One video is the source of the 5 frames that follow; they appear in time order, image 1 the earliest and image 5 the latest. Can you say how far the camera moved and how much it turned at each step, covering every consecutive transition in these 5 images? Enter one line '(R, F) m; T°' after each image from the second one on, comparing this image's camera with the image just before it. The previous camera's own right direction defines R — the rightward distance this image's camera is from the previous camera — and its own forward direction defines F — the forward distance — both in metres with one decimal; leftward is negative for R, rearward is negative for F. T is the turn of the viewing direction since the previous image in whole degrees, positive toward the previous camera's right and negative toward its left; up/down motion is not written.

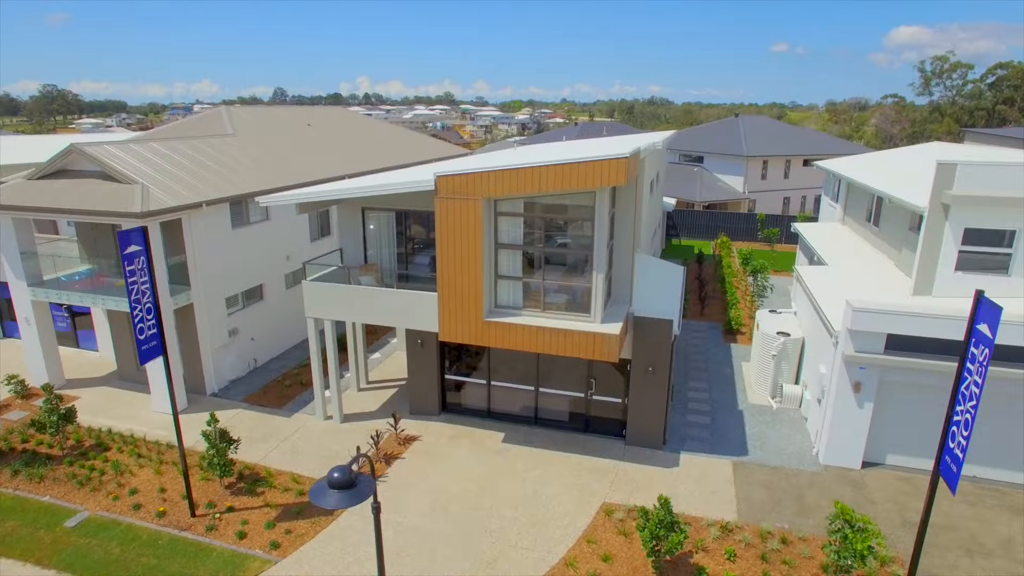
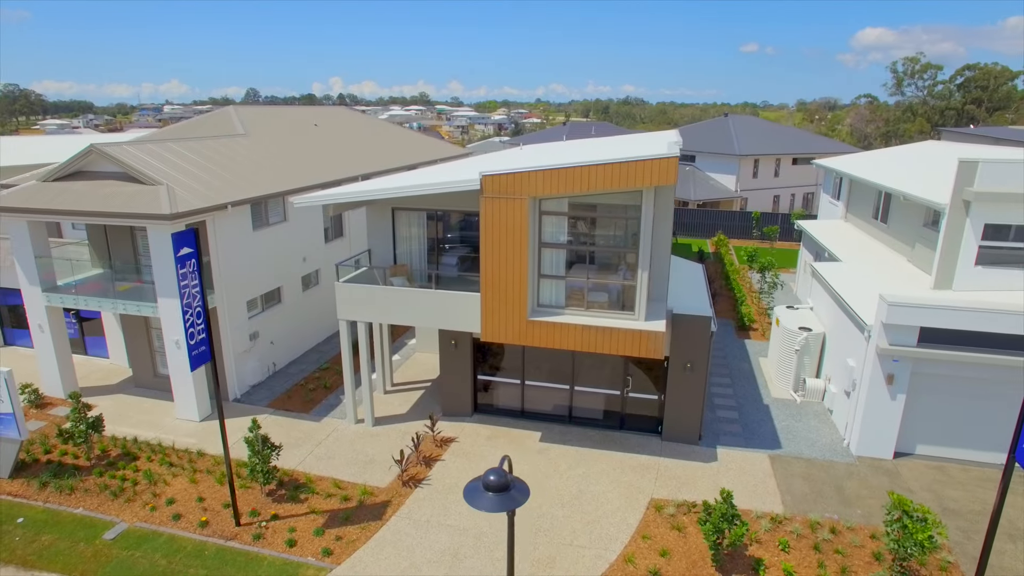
(-1.3, 0.0) m; +2°
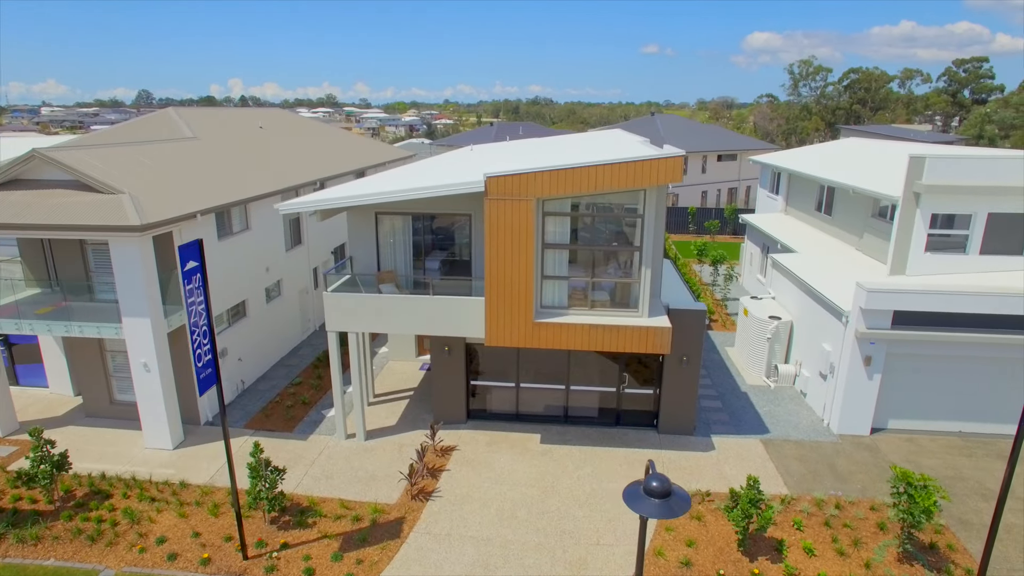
(-1.7, +0.3) m; +8°
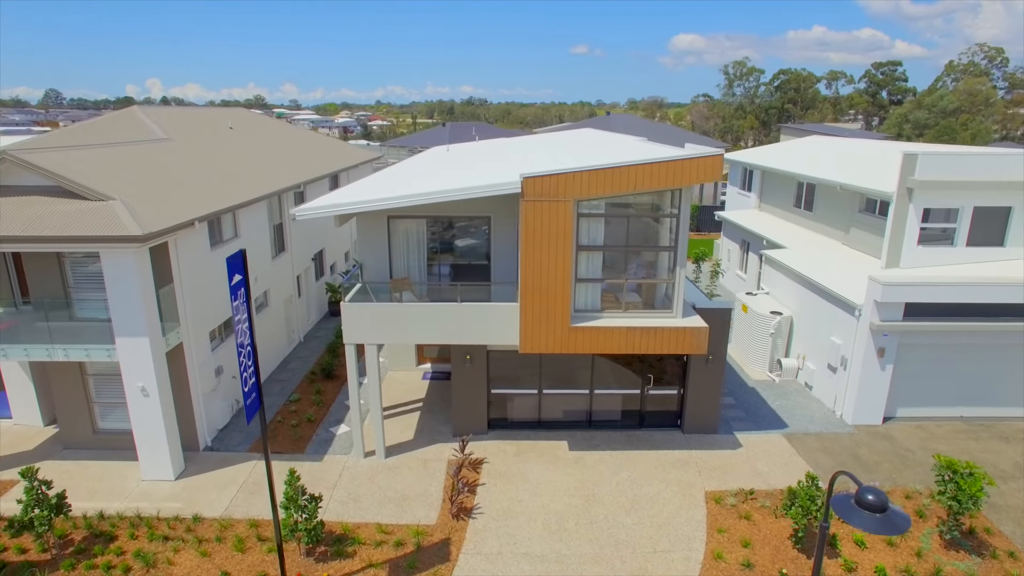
(-1.8, +0.5) m; +6°
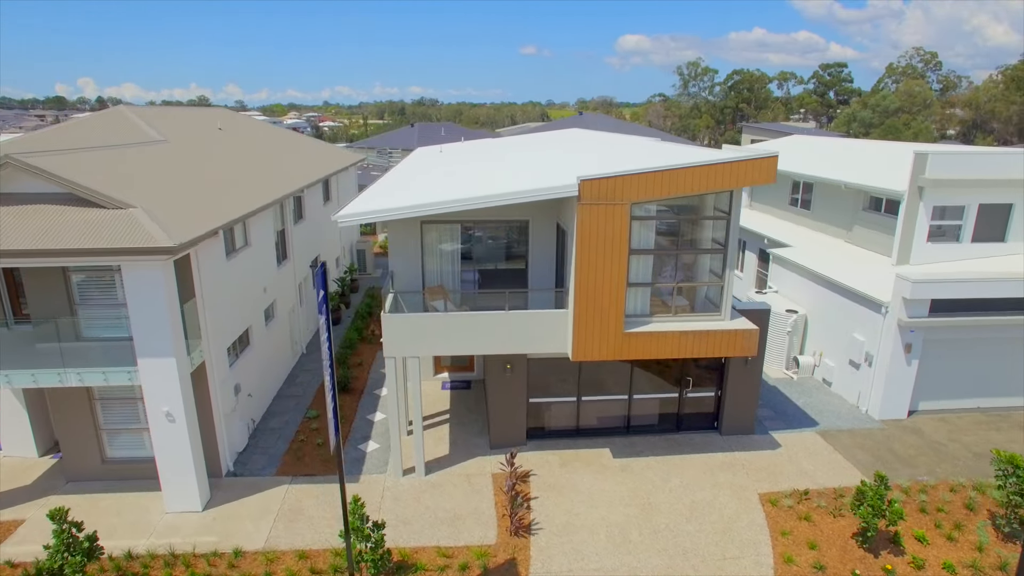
(-1.8, +0.5) m; +4°
